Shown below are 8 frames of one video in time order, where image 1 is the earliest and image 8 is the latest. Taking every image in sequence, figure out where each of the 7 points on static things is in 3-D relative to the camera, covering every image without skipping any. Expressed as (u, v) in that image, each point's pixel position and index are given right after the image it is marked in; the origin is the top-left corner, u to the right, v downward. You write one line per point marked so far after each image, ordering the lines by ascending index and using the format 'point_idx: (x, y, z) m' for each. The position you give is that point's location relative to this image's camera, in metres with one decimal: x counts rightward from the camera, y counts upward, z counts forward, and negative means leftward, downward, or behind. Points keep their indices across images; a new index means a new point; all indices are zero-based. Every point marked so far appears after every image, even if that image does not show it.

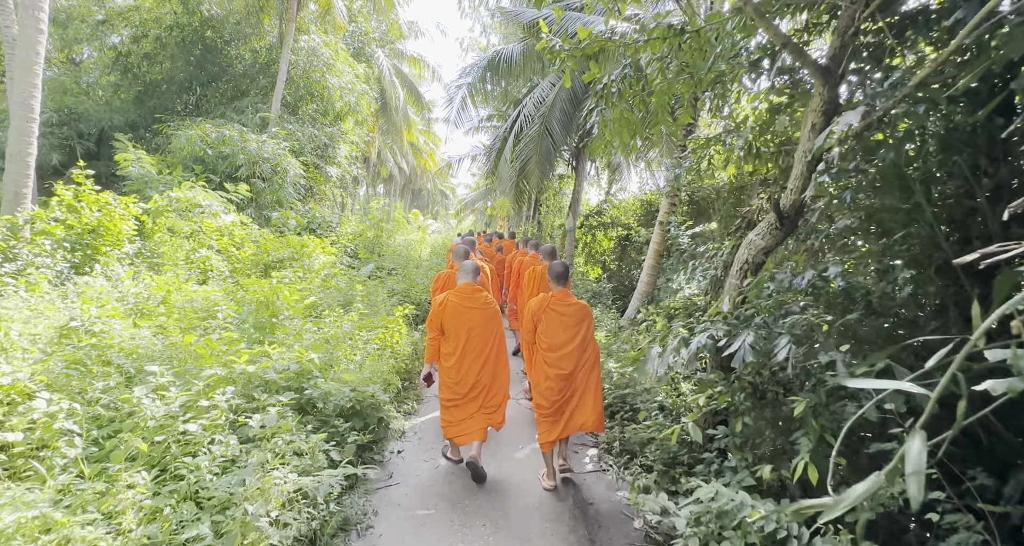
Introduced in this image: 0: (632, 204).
0: (+2.8, +1.7, +12.6) m
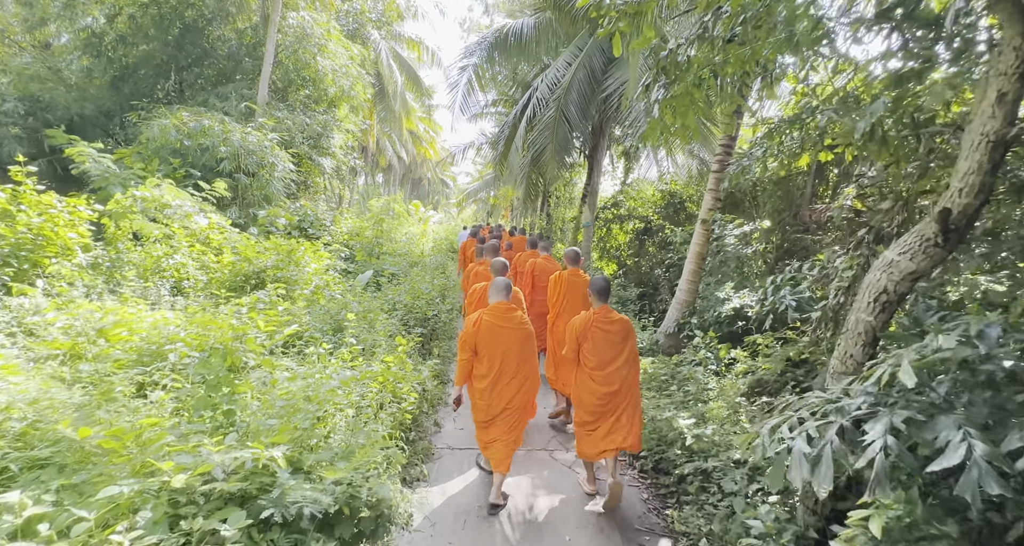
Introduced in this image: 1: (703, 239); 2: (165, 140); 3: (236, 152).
0: (+3.0, +1.7, +11.6) m
1: (+2.2, +0.4, +6.1) m
2: (-5.5, +2.1, +8.3) m
3: (-4.6, +2.0, +8.8) m
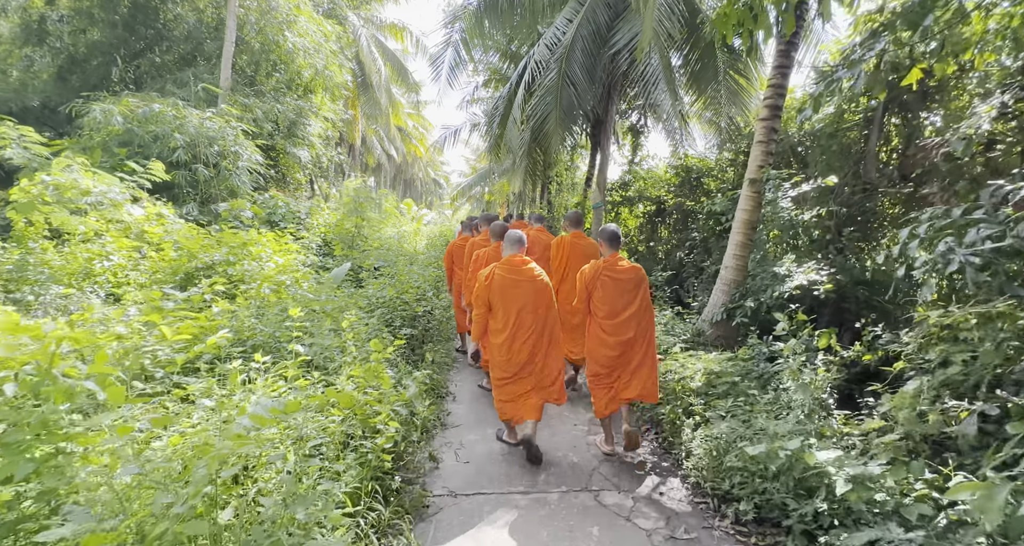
0: (+3.0, +2.0, +10.5) m
1: (+2.2, +0.7, +5.0) m
2: (-5.5, +2.0, +7.2) m
3: (-4.7, +2.0, +7.7) m
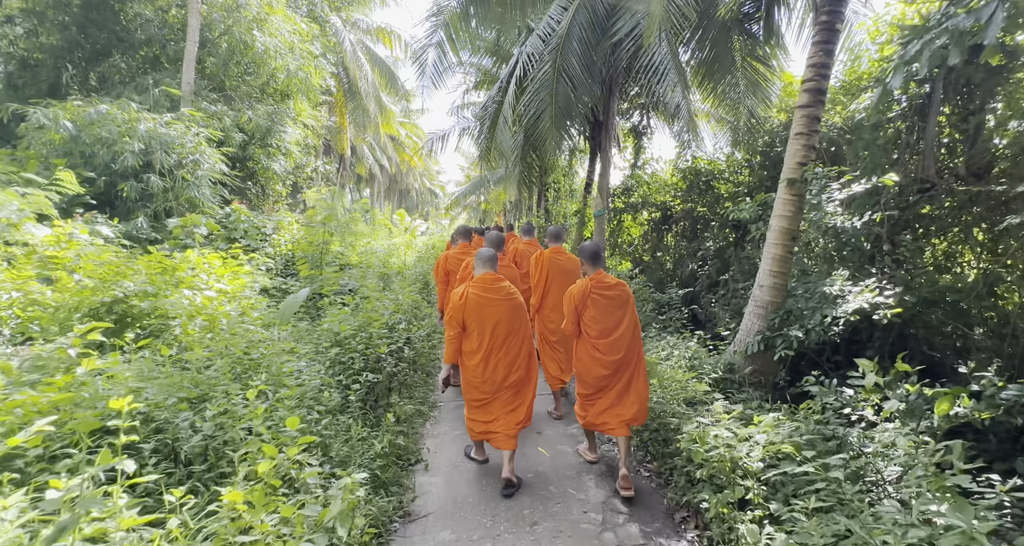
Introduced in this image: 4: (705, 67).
0: (+2.8, +1.8, +9.7) m
1: (+2.2, +0.5, +4.1) m
2: (-5.7, +1.7, +6.3) m
3: (-4.8, +1.6, +6.8) m
4: (+2.5, +2.7, +6.8) m
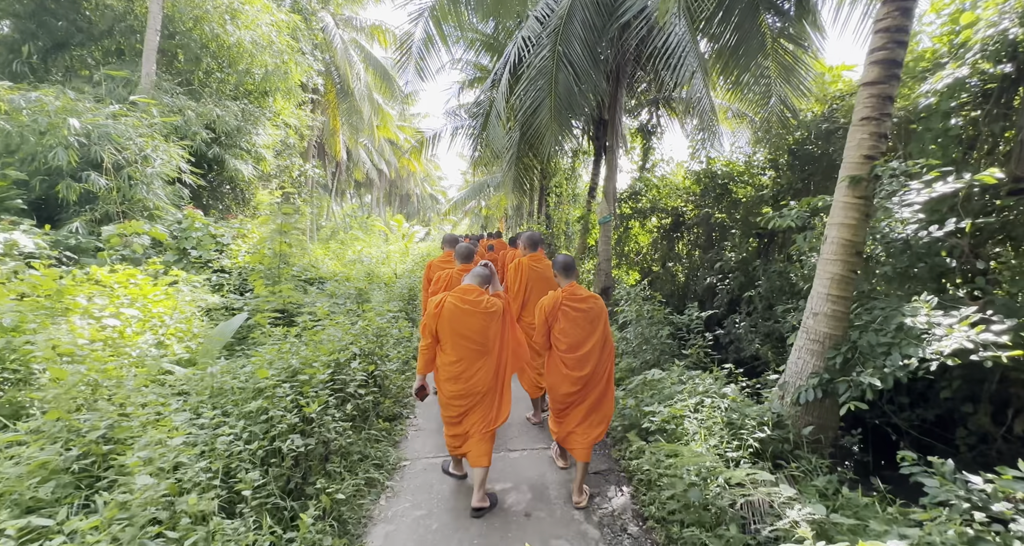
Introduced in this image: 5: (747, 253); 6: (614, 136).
0: (+2.8, +1.6, +8.8) m
1: (+2.1, +0.4, +3.2) m
2: (-5.7, +1.5, +5.5) m
3: (-4.9, +1.5, +6.0) m
4: (+2.4, +2.5, +5.9) m
5: (+3.0, +0.3, +6.8) m
6: (+1.5, +2.2, +8.0) m
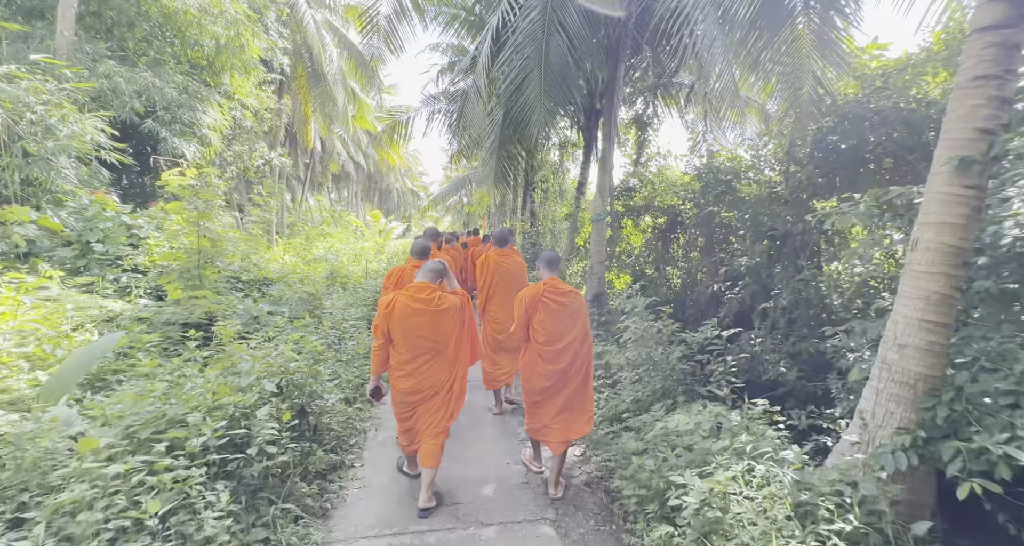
0: (+2.5, +1.5, +7.9) m
1: (+2.0, +0.3, +2.3) m
2: (-5.9, +1.5, +4.3) m
3: (-5.0, +1.5, +4.8) m
4: (+2.3, +2.4, +5.1) m
5: (+2.8, +0.2, +5.9) m
6: (+1.3, +2.1, +7.1) m
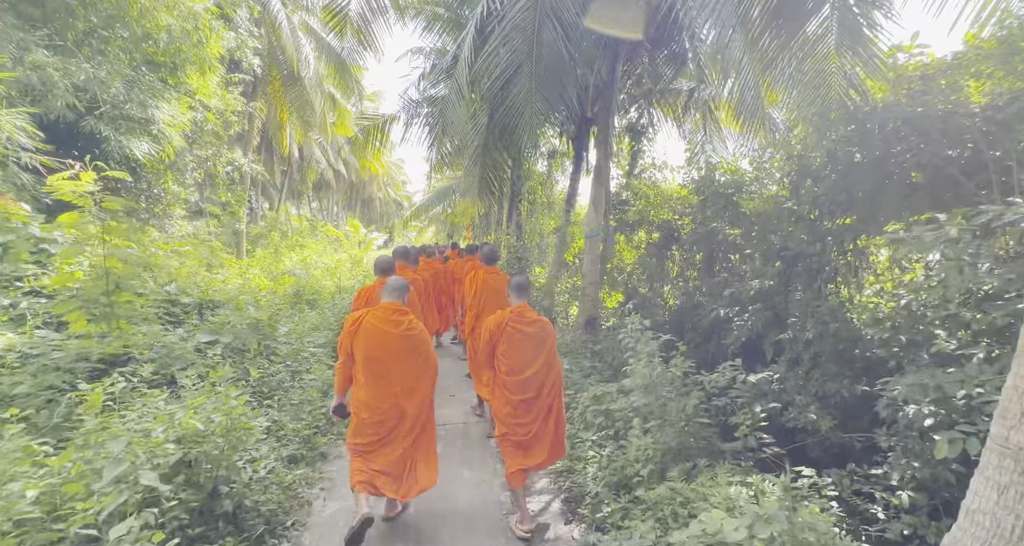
0: (+2.3, +1.2, +7.3) m
1: (+1.9, +0.1, +1.7) m
2: (-6.0, +1.4, +3.5) m
3: (-5.1, +1.3, +4.0) m
4: (+2.1, +2.2, +4.5) m
5: (+2.6, -0.1, +5.3) m
6: (+1.1, +1.9, +6.4) m
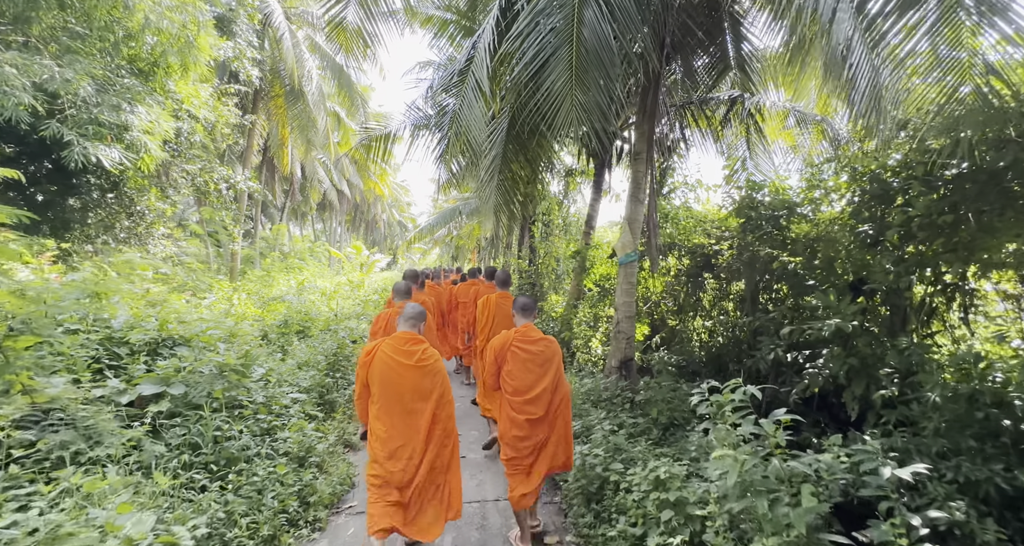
0: (+2.5, +0.8, +6.4) m
1: (+2.1, 0.0, +0.8) m
2: (-5.8, +1.3, +2.6) m
3: (-4.9, +1.1, +3.2) m
4: (+2.4, +1.9, +3.6) m
5: (+2.8, -0.4, +4.4) m
6: (+1.4, +1.5, +5.6) m
